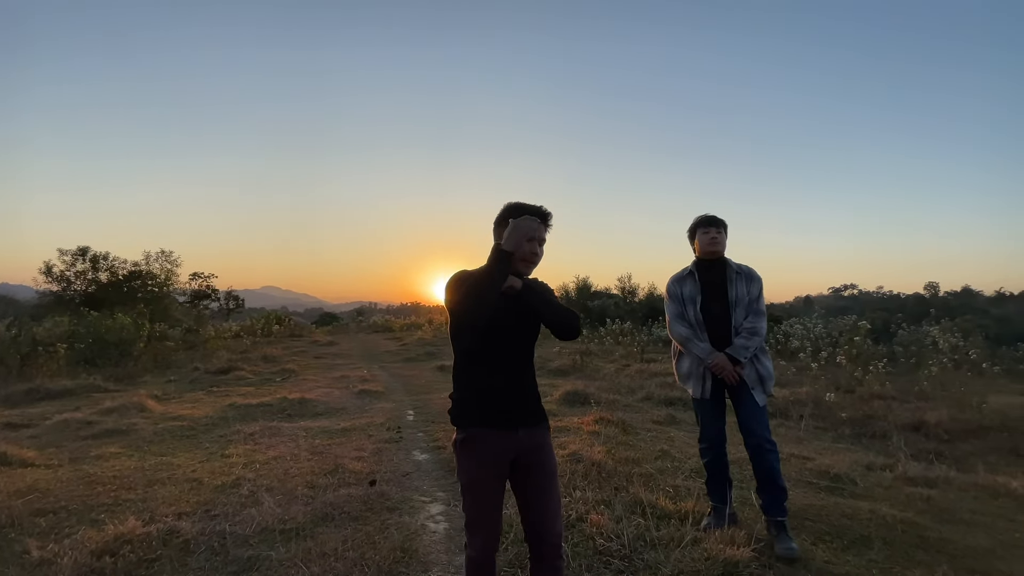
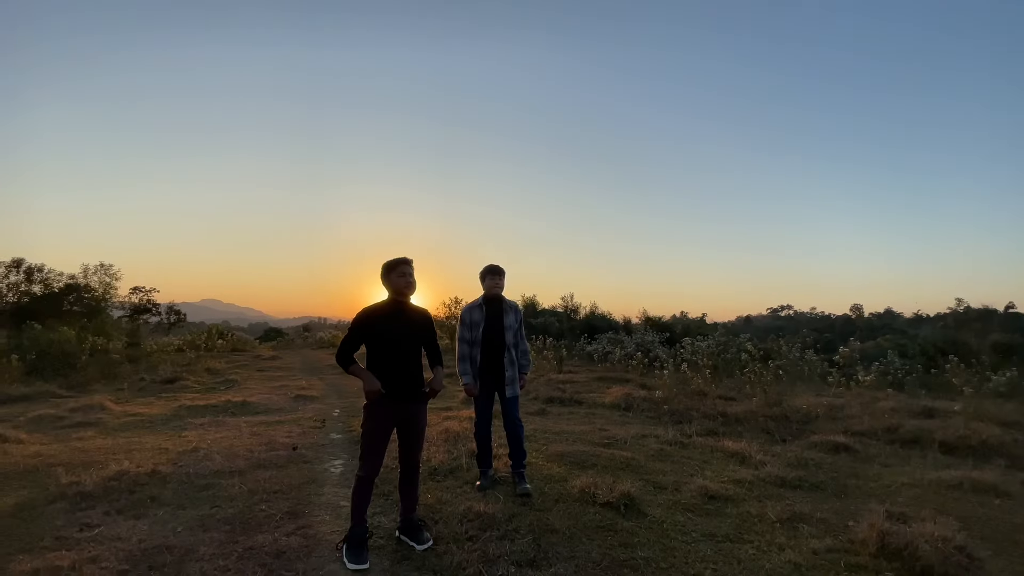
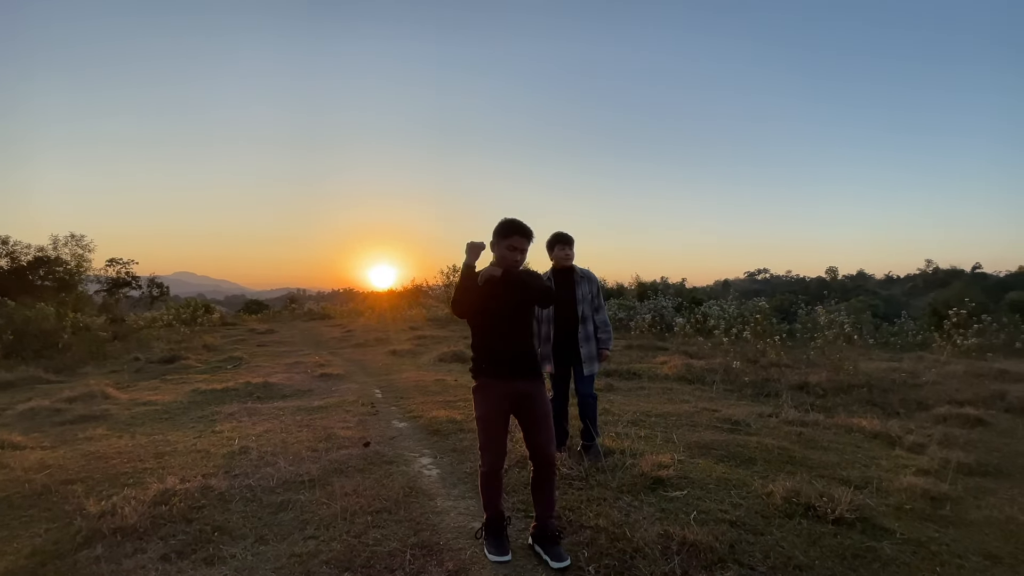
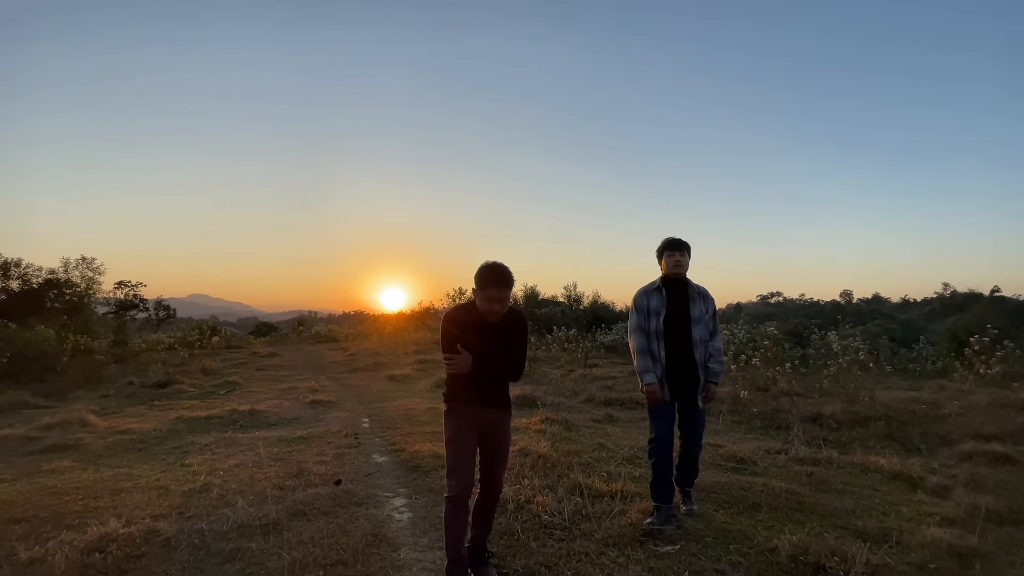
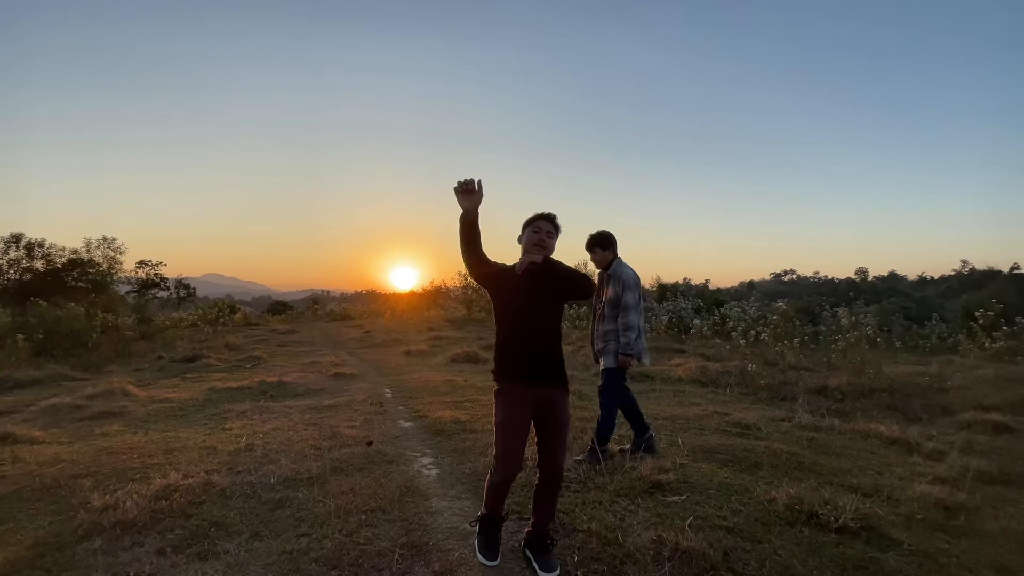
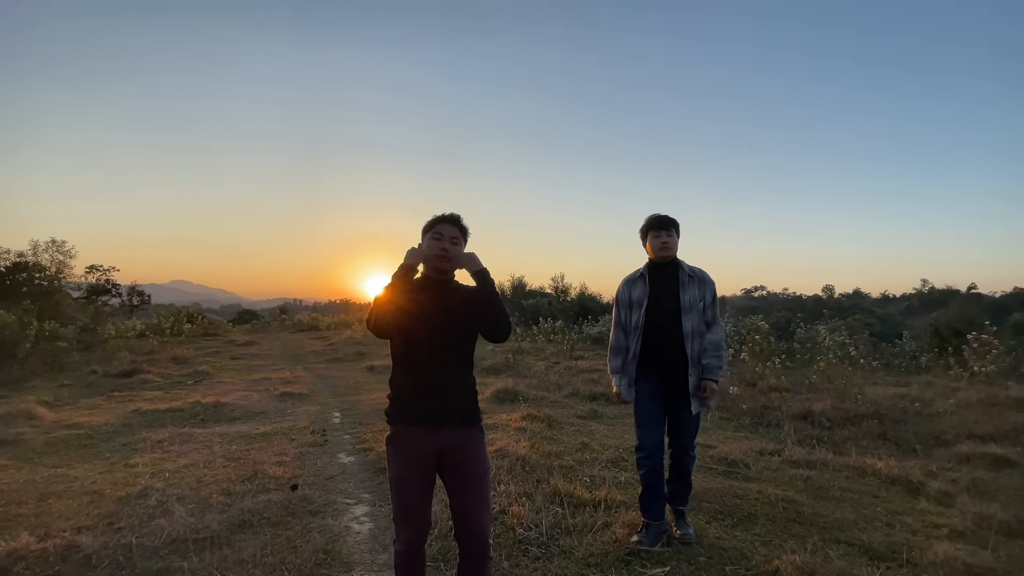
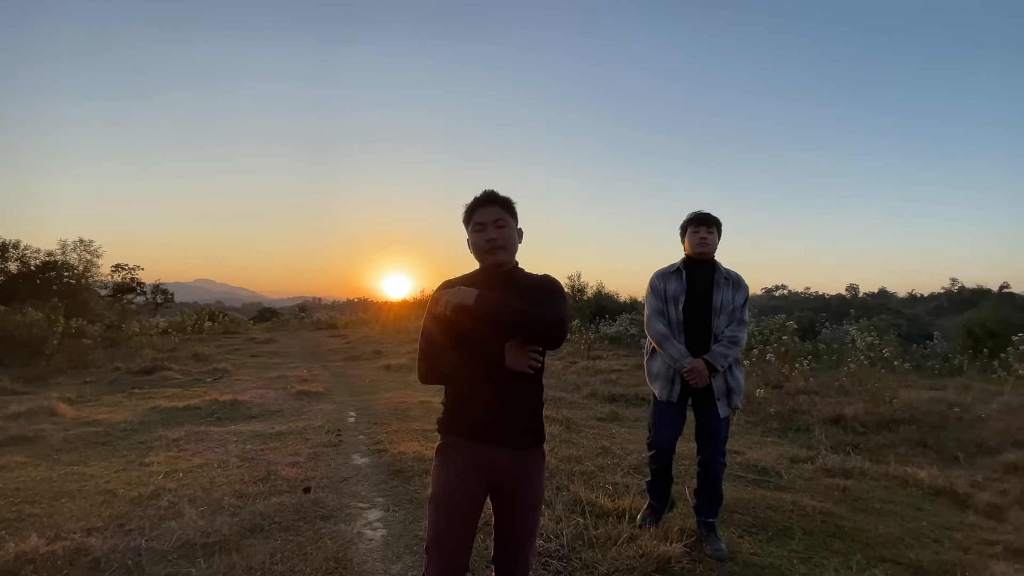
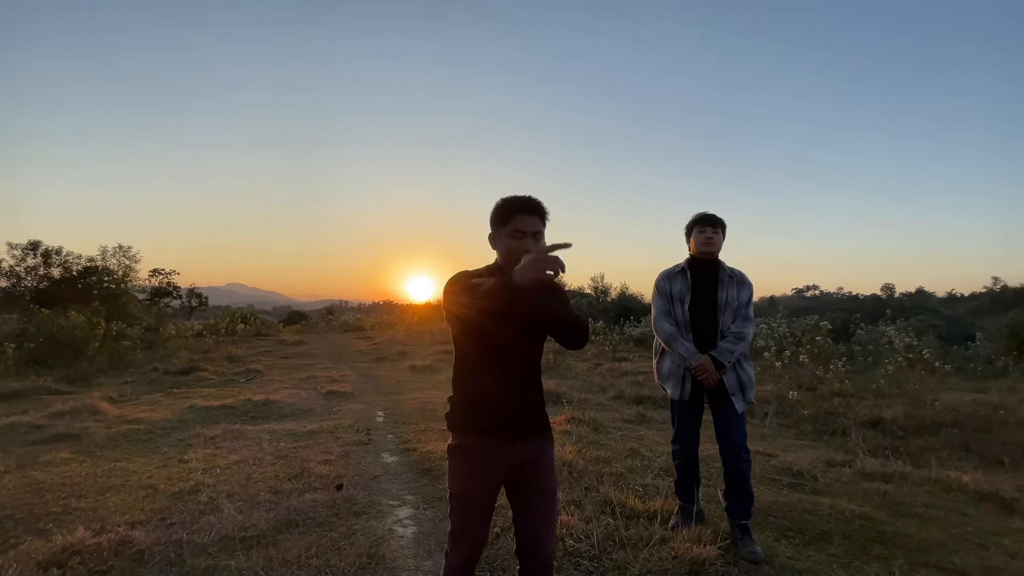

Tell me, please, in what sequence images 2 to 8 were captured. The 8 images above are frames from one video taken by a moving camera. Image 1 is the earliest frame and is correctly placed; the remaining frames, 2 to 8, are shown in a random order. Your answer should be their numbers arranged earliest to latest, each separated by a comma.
8, 7, 6, 4, 5, 3, 2
